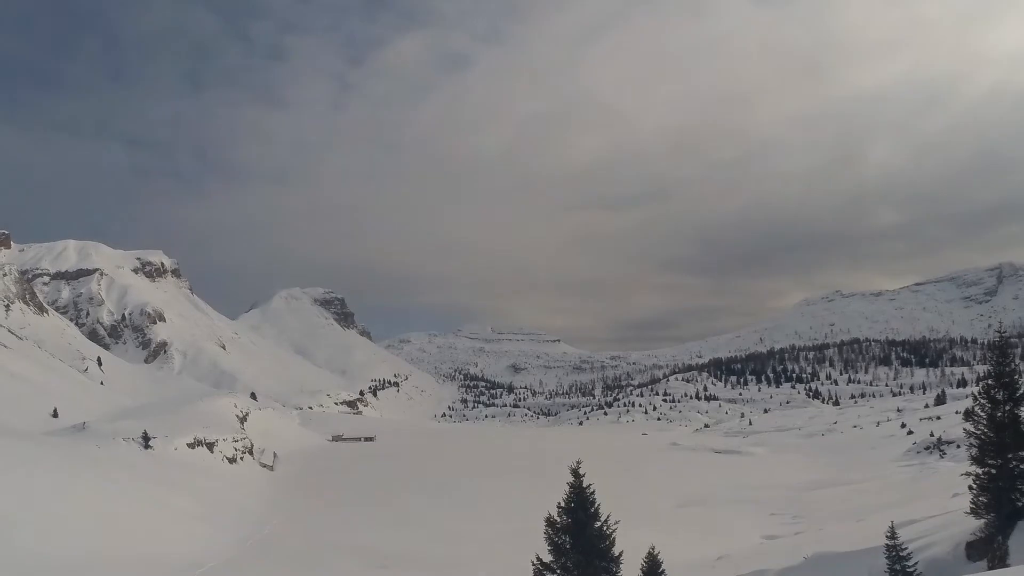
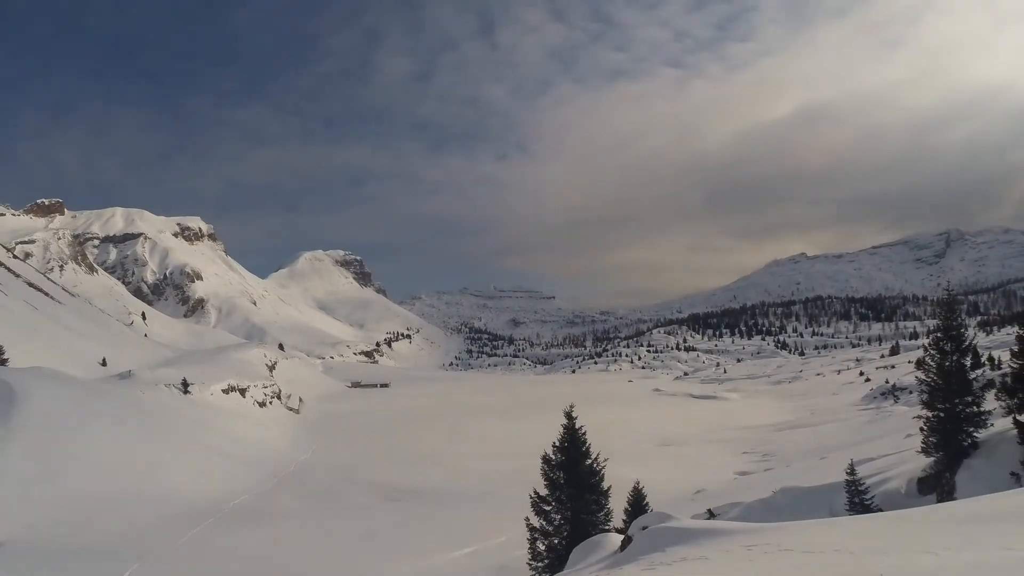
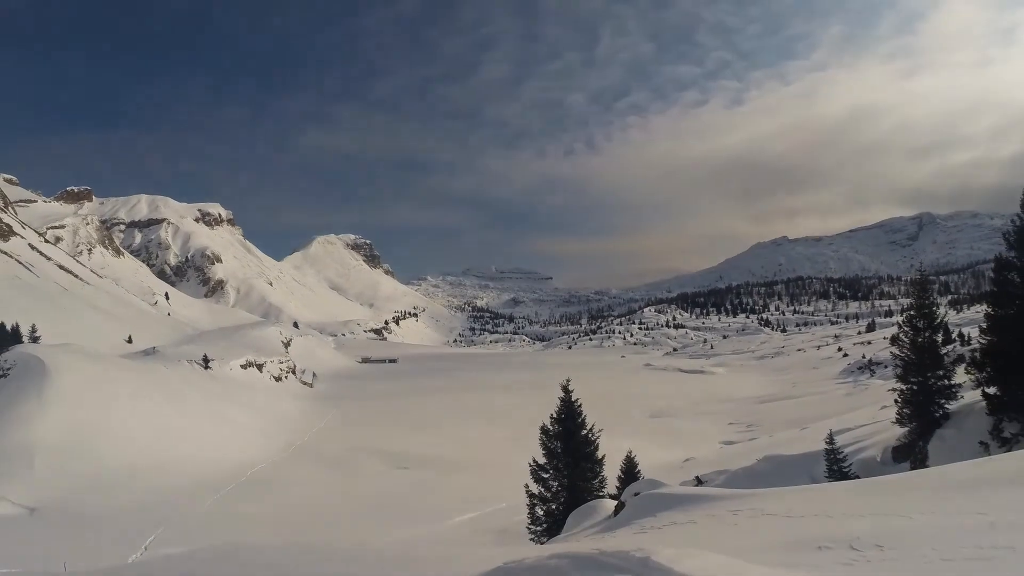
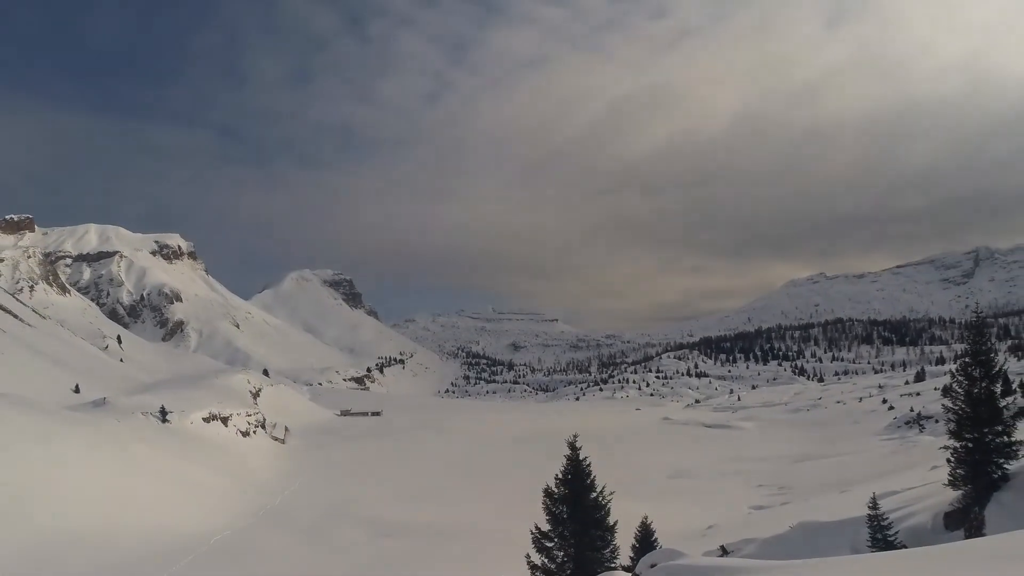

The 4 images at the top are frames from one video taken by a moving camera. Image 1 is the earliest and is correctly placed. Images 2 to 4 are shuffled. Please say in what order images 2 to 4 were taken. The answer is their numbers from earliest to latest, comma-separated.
4, 2, 3
